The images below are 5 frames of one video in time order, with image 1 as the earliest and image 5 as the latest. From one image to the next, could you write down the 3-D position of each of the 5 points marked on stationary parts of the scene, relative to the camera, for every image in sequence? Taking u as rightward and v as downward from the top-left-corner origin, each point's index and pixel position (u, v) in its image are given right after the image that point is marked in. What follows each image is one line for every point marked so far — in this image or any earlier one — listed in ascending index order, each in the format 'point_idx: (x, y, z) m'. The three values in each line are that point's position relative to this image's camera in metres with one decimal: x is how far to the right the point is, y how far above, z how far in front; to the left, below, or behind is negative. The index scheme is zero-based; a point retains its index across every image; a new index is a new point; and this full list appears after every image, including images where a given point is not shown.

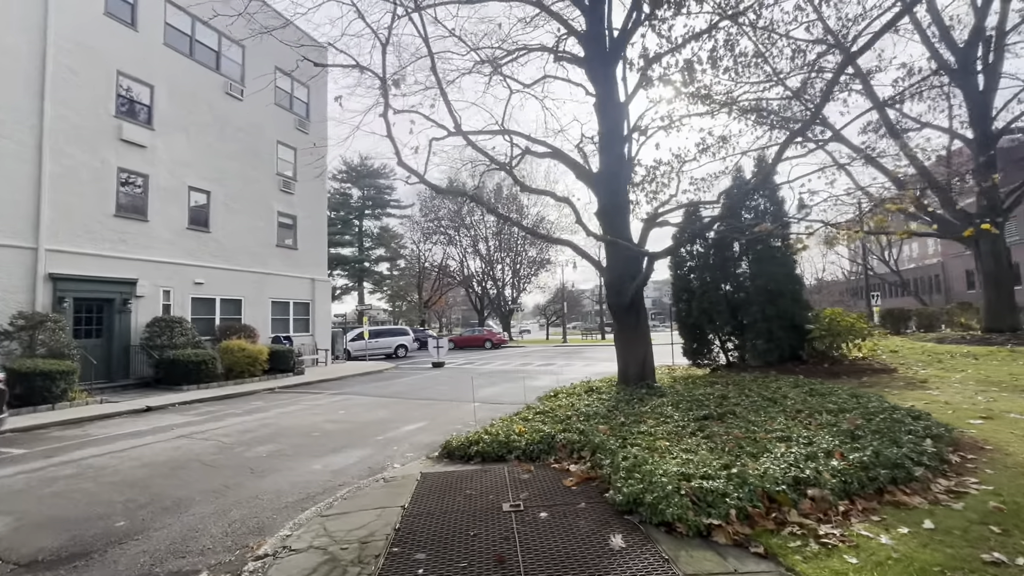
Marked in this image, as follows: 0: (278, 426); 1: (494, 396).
0: (-4.8, -2.8, +9.9) m
1: (-0.5, -3.1, +13.9) m
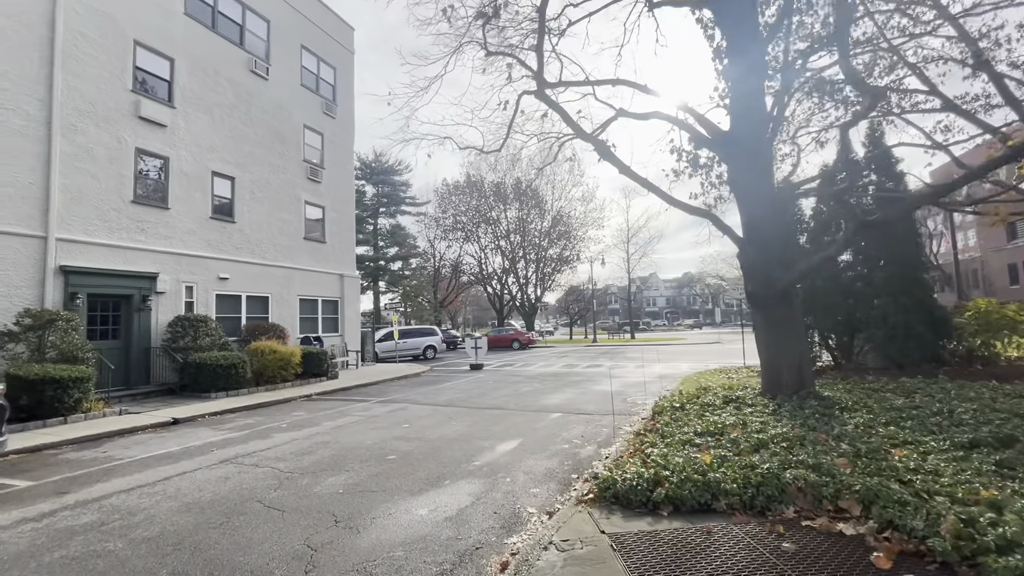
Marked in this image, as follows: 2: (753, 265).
0: (-2.9, -2.6, +8.1) m
1: (+1.4, -2.9, +12.0) m
2: (+3.9, +0.4, +7.7) m
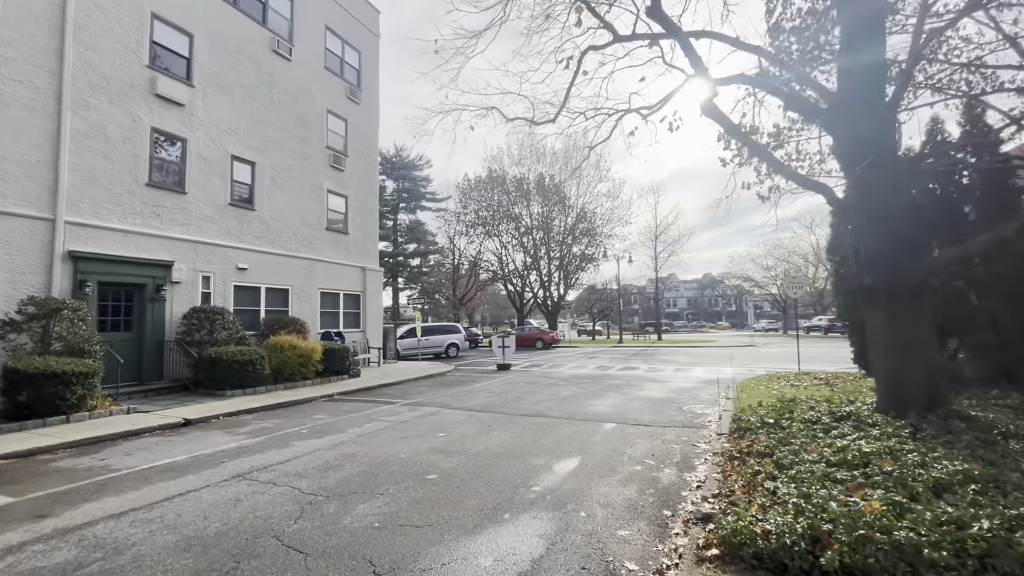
0: (-2.1, -2.5, +6.9) m
1: (+2.4, -2.7, +10.7) m
2: (+4.7, +0.5, +6.3) m
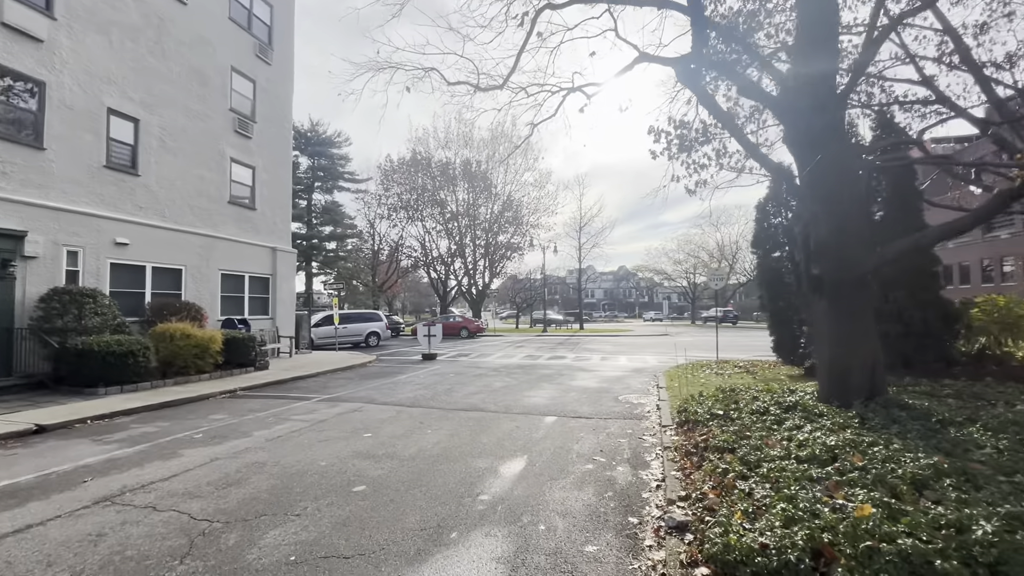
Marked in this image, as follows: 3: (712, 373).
0: (-2.8, -2.2, +5.9) m
1: (+0.9, -2.5, +10.3) m
2: (+4.1, +0.6, +6.3) m
3: (+5.5, -2.3, +13.1) m
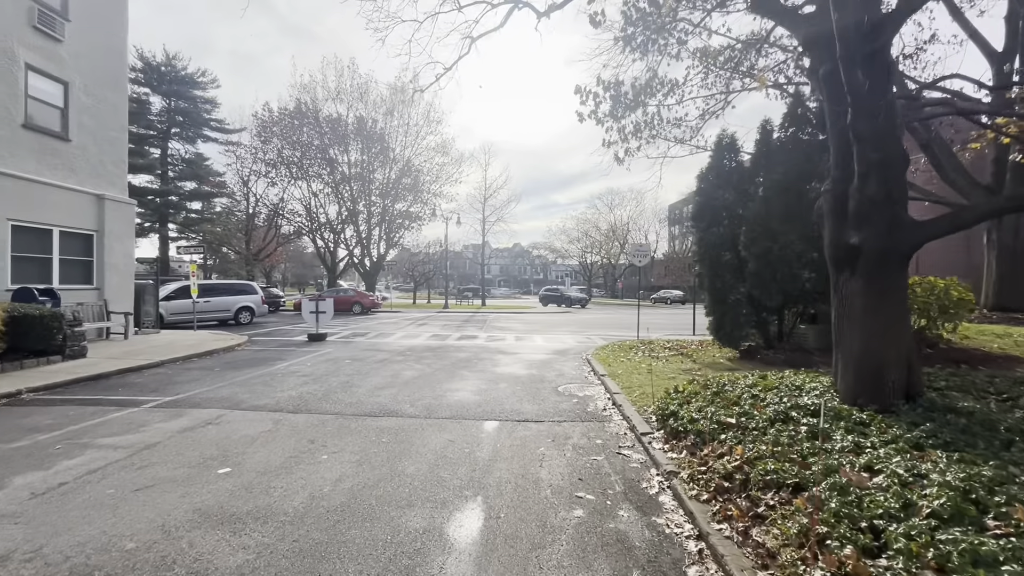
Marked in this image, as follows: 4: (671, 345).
0: (-3.1, -1.8, +3.1) m
1: (-0.4, -1.9, +8.3) m
2: (+3.6, +0.9, +4.9) m
3: (+3.4, -1.7, +12.0) m
4: (+4.4, -1.6, +13.4) m
